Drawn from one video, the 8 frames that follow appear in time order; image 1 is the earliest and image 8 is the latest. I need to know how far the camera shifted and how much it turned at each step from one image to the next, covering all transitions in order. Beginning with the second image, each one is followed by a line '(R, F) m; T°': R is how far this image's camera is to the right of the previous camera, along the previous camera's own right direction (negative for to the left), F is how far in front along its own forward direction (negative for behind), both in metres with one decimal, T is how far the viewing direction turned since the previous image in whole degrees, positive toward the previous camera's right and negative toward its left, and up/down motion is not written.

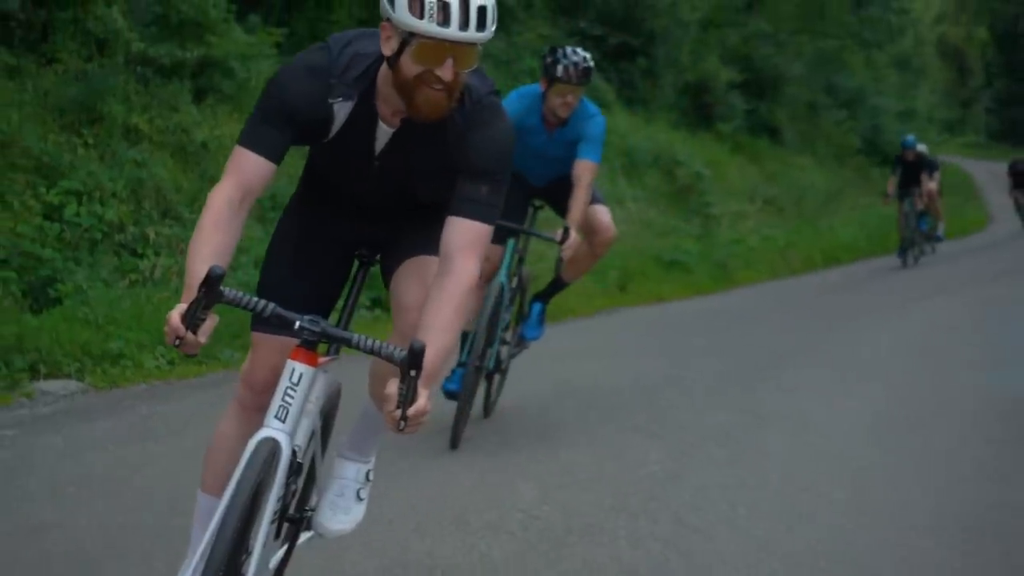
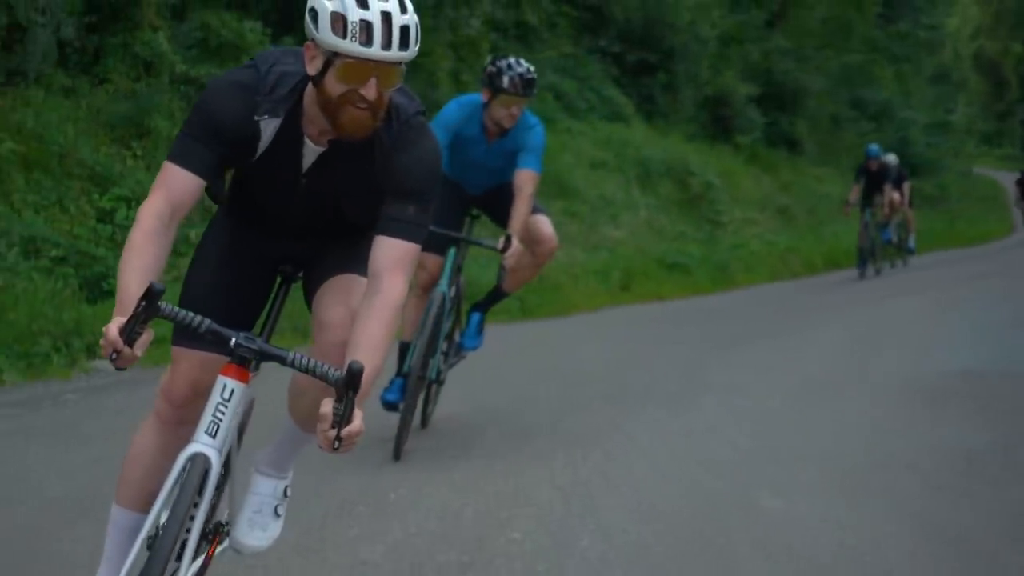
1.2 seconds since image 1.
(+0.2, -1.2) m; -1°
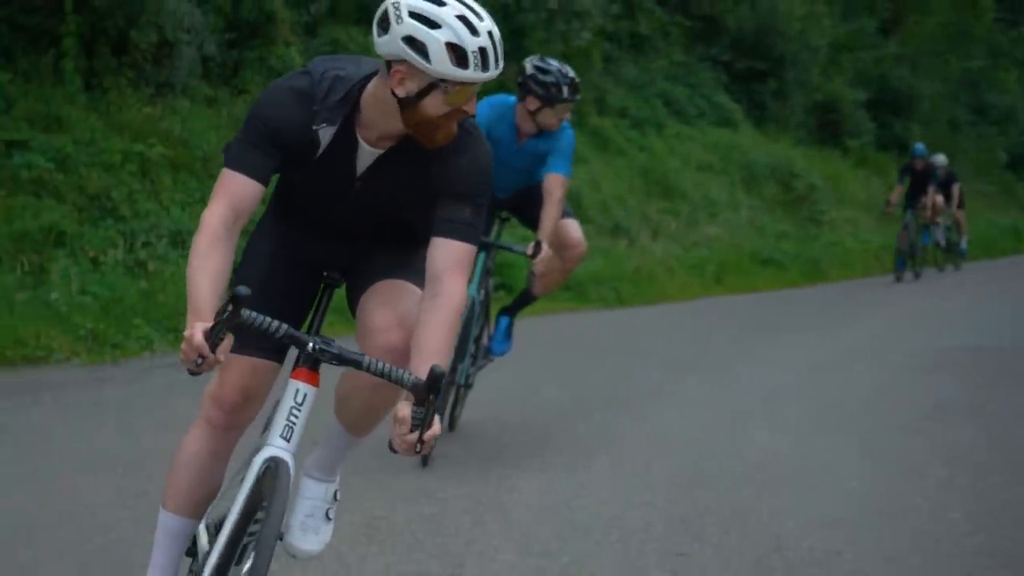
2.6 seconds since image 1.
(+0.3, -1.4) m; -4°
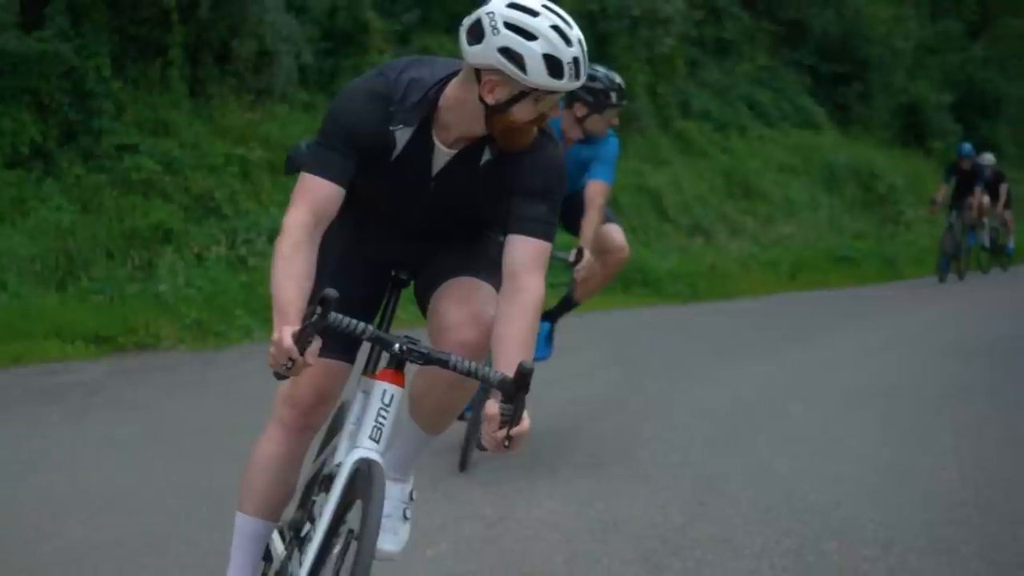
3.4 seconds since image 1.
(+0.2, -0.8) m; -3°
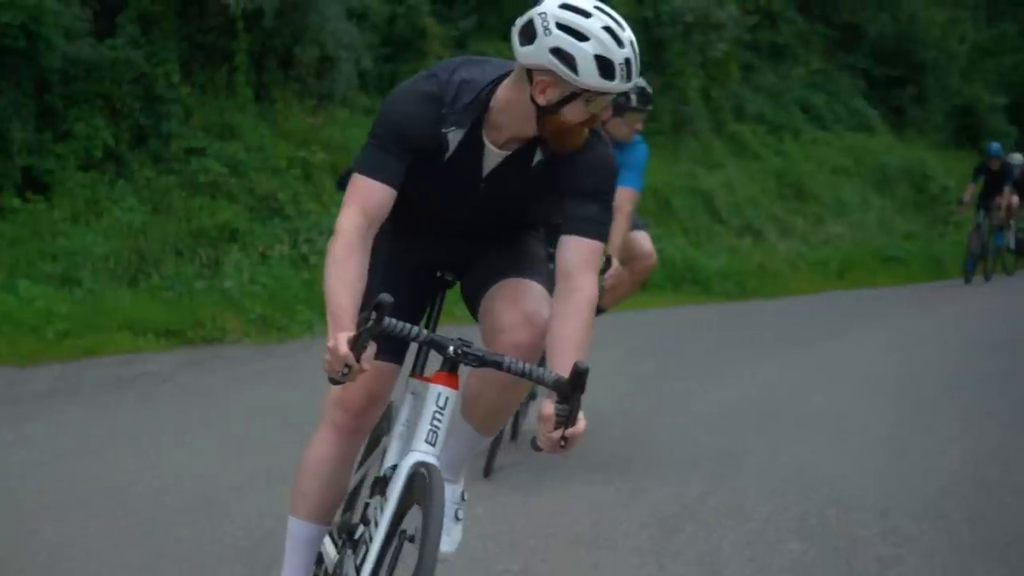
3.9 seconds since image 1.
(+0.1, -0.5) m; -2°
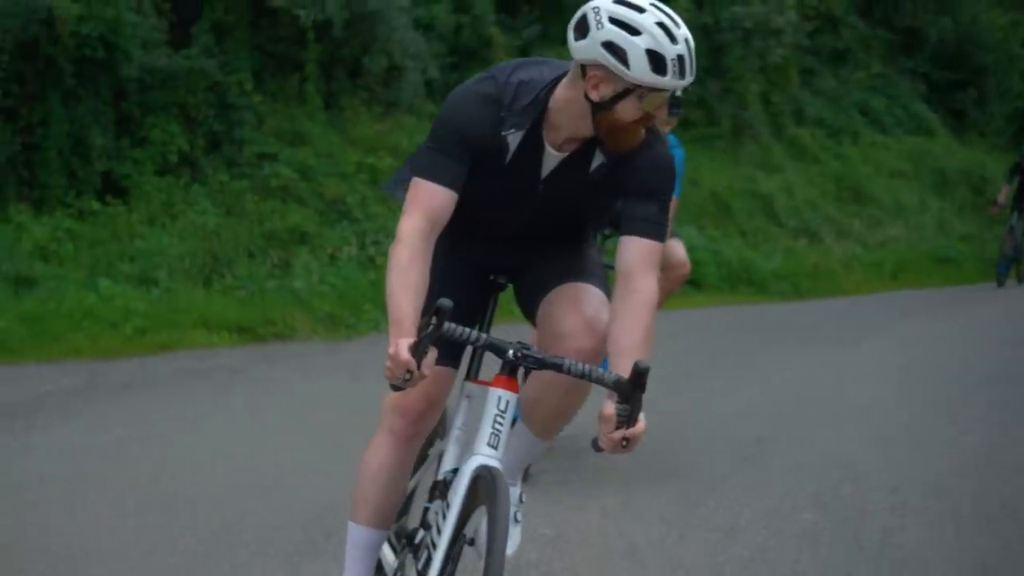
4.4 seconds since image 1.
(+0.1, -0.5) m; -2°
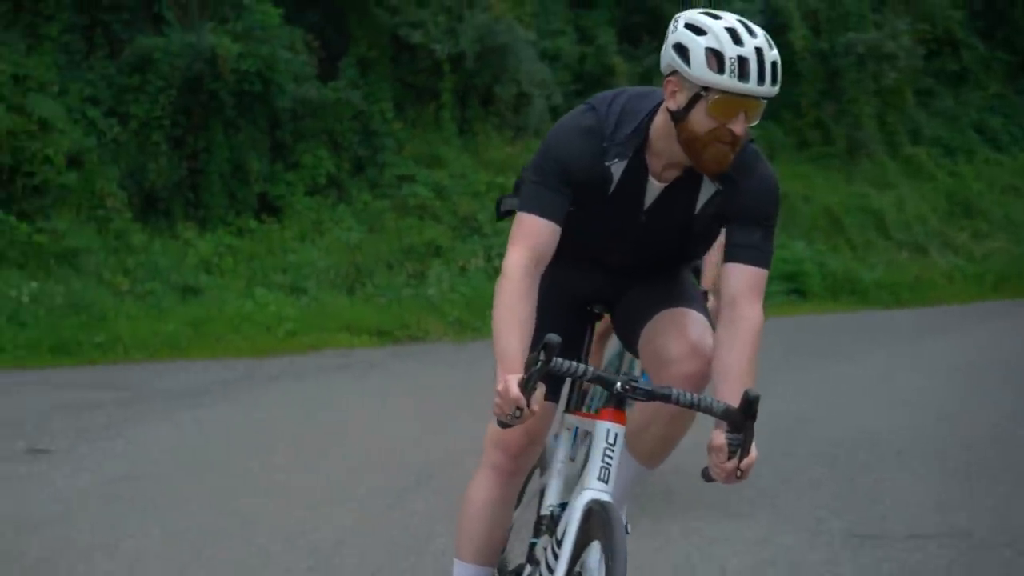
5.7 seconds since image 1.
(+0.3, -1.4) m; -4°
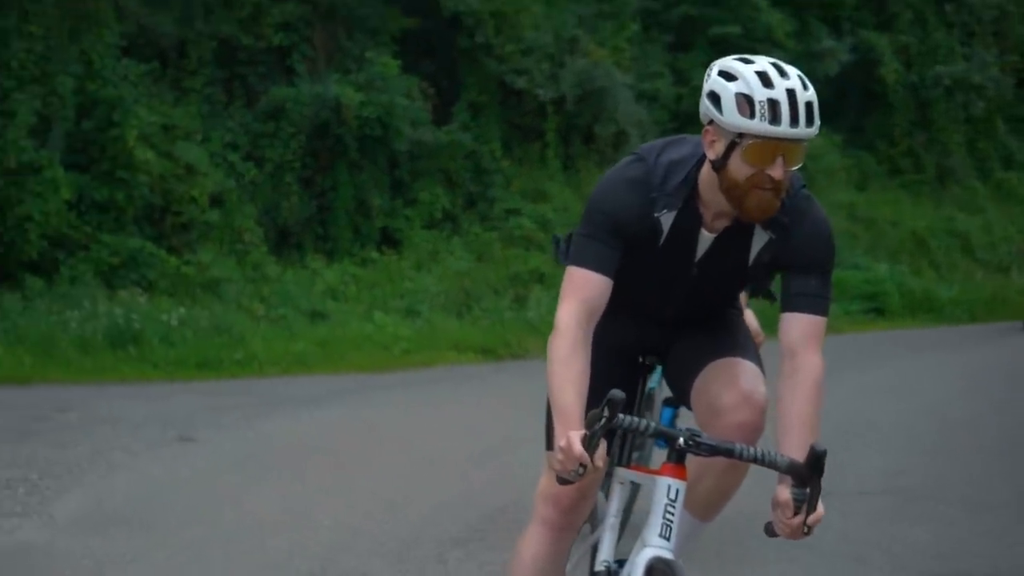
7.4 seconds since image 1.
(+0.4, -1.6) m; -4°
